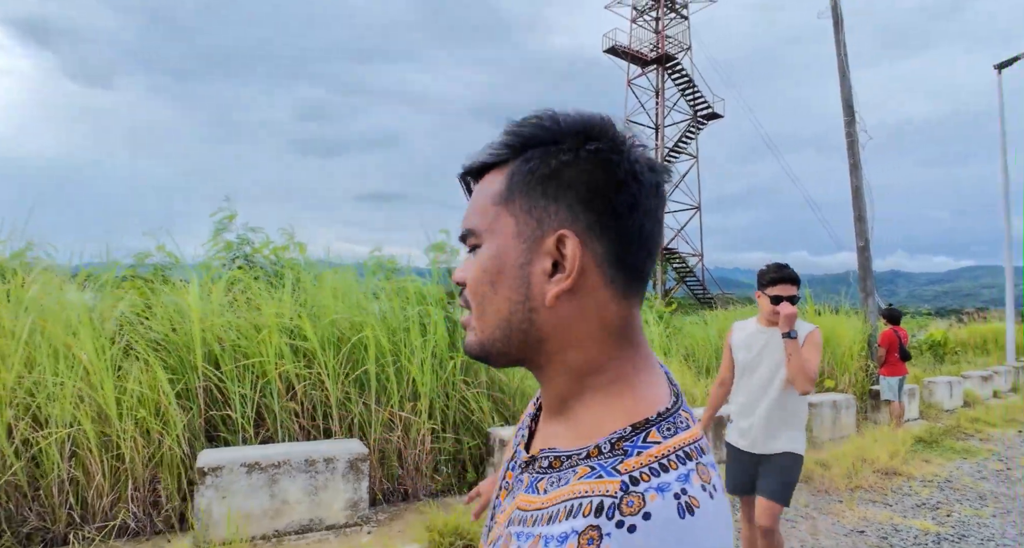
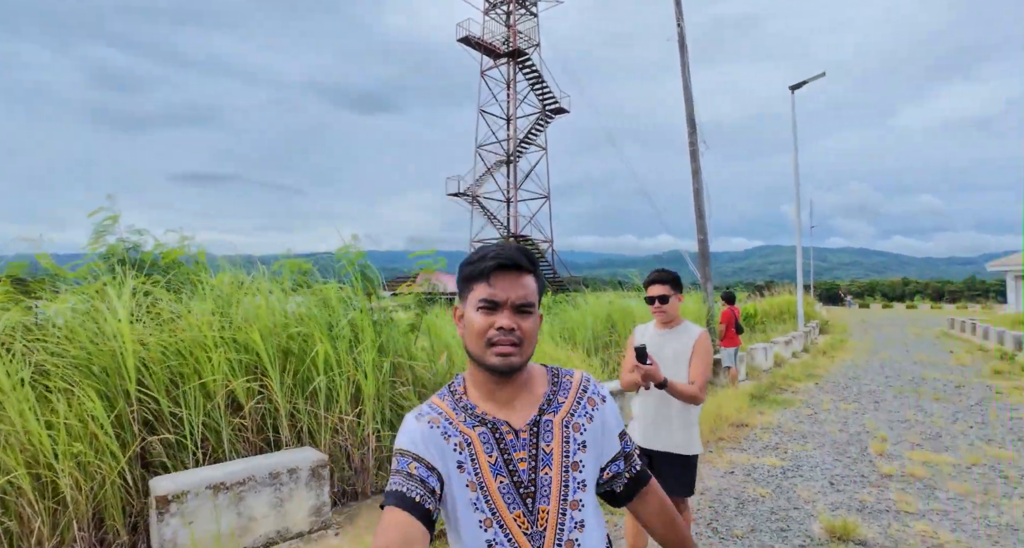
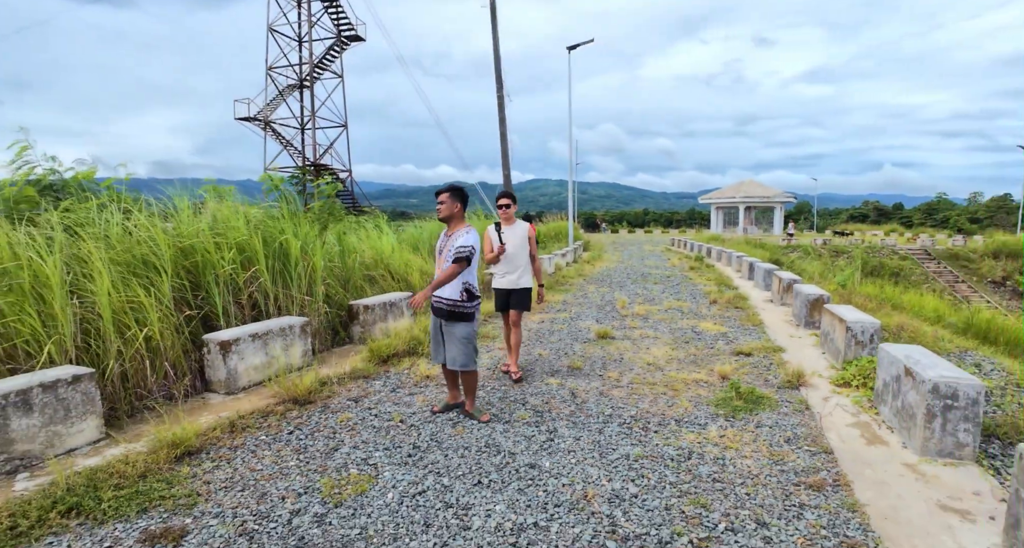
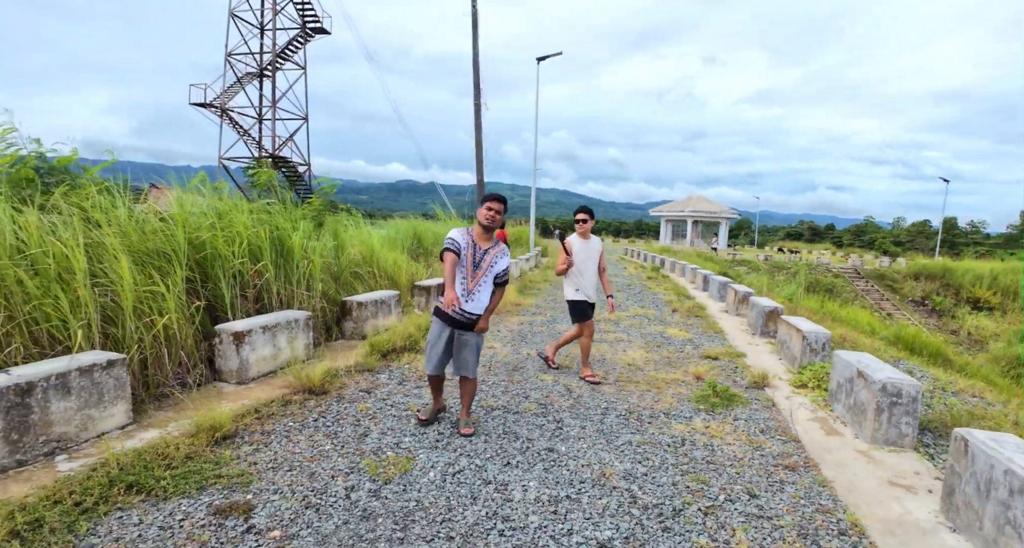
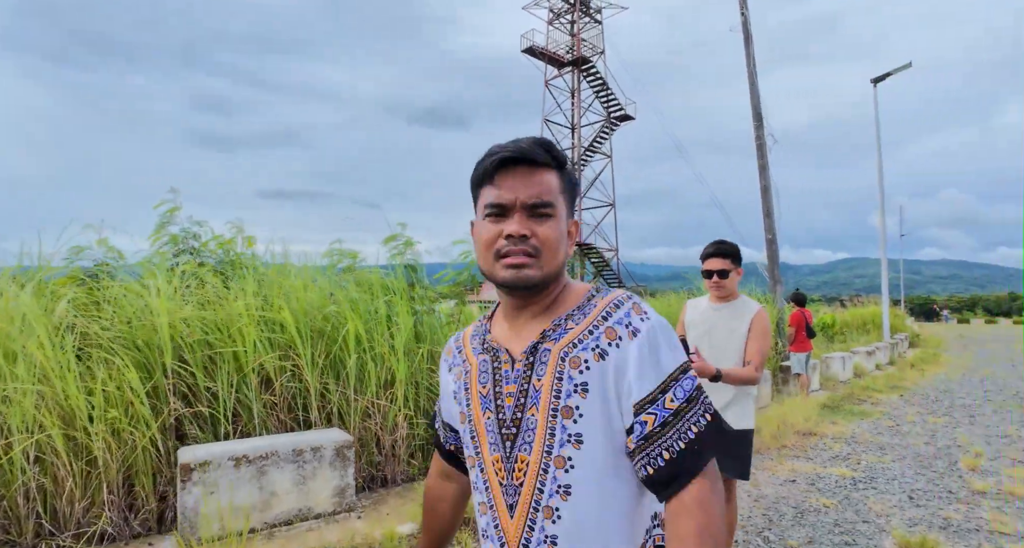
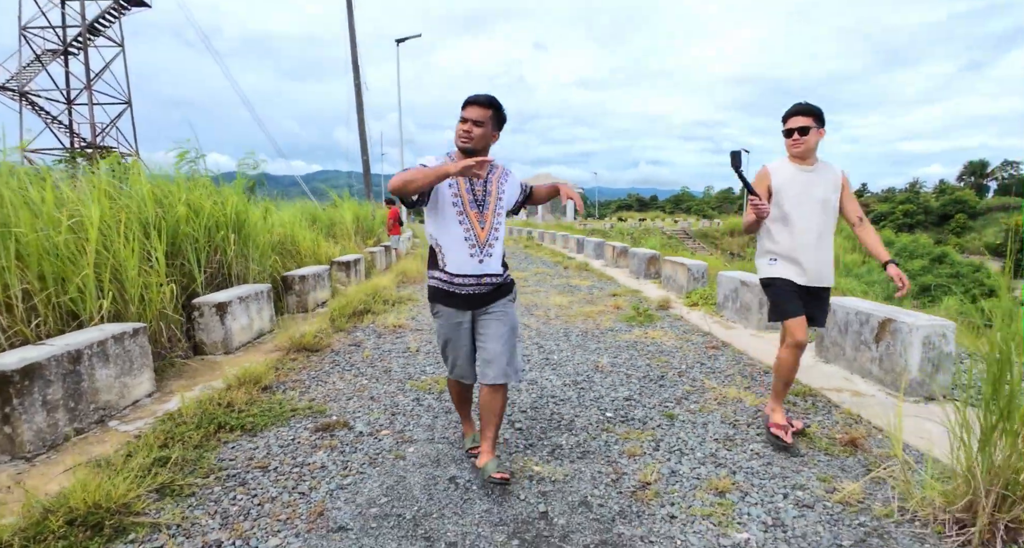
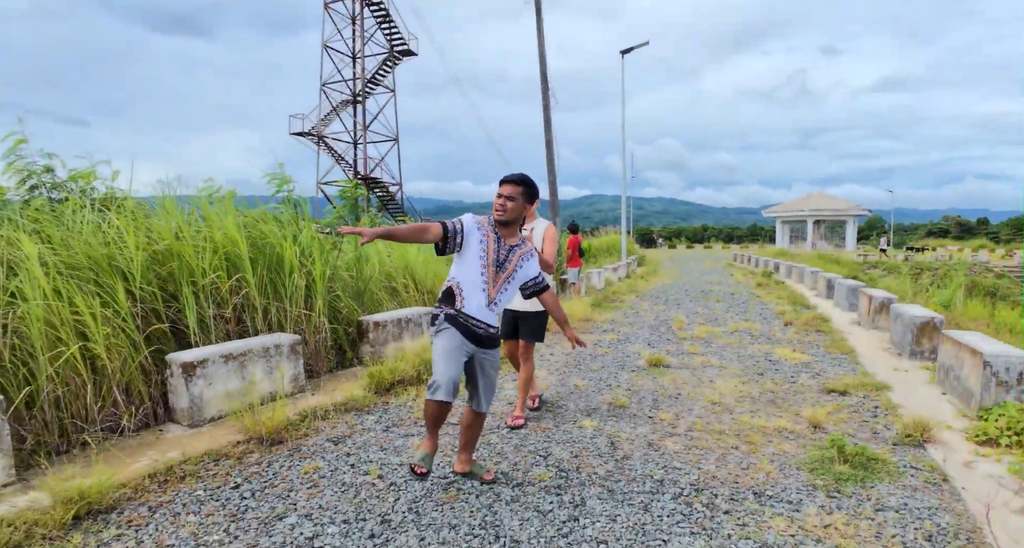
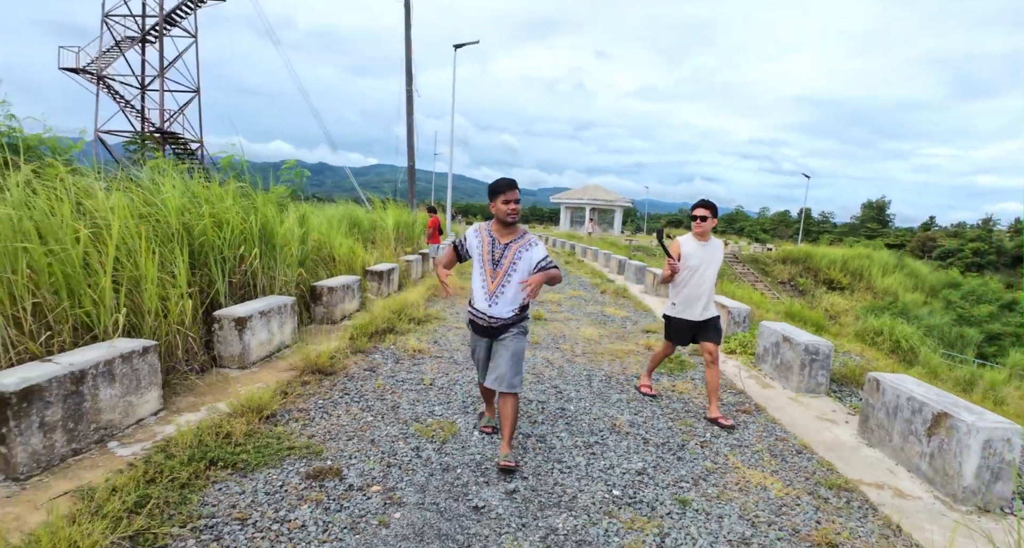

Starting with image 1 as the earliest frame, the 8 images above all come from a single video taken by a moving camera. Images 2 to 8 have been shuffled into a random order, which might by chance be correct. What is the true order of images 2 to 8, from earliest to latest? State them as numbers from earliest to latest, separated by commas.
5, 2, 7, 3, 4, 8, 6
